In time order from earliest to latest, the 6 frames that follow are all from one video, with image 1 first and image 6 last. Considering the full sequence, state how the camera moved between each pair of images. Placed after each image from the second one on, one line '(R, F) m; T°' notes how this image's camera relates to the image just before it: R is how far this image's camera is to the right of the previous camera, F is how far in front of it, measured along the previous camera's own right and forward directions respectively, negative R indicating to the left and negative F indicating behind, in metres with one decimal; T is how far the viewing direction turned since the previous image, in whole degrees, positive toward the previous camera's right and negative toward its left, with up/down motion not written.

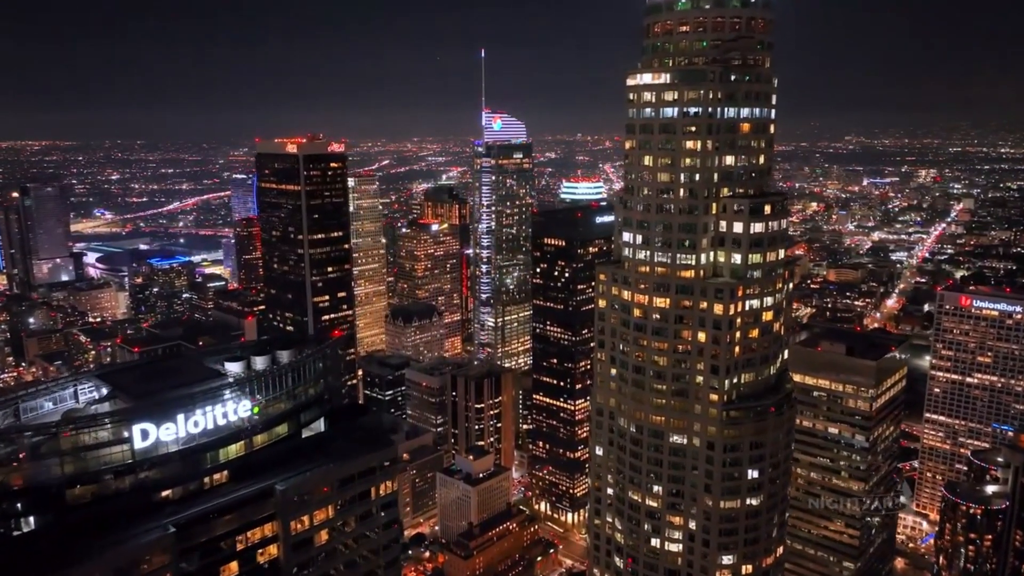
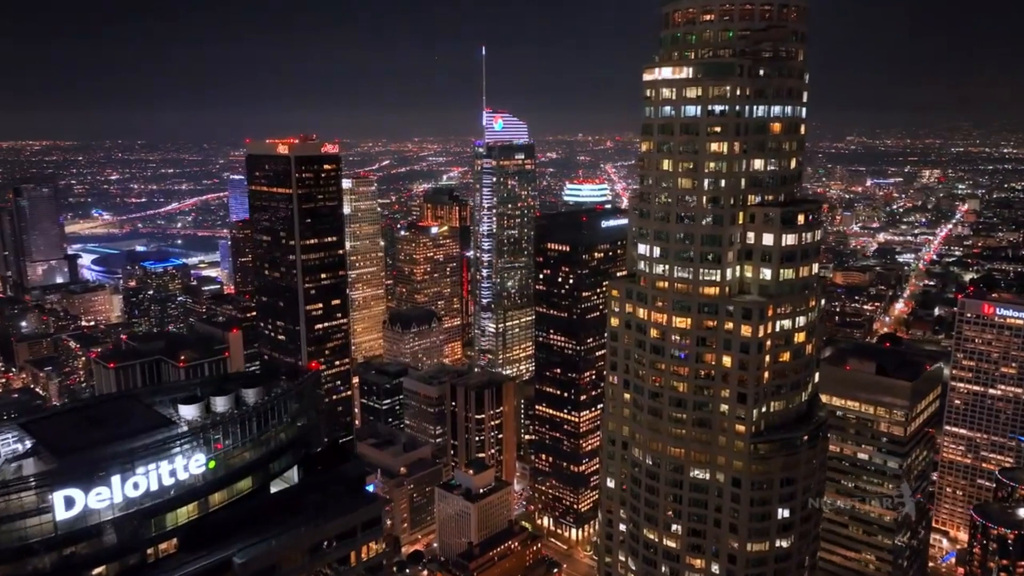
(-0.1, +4.2) m; 0°
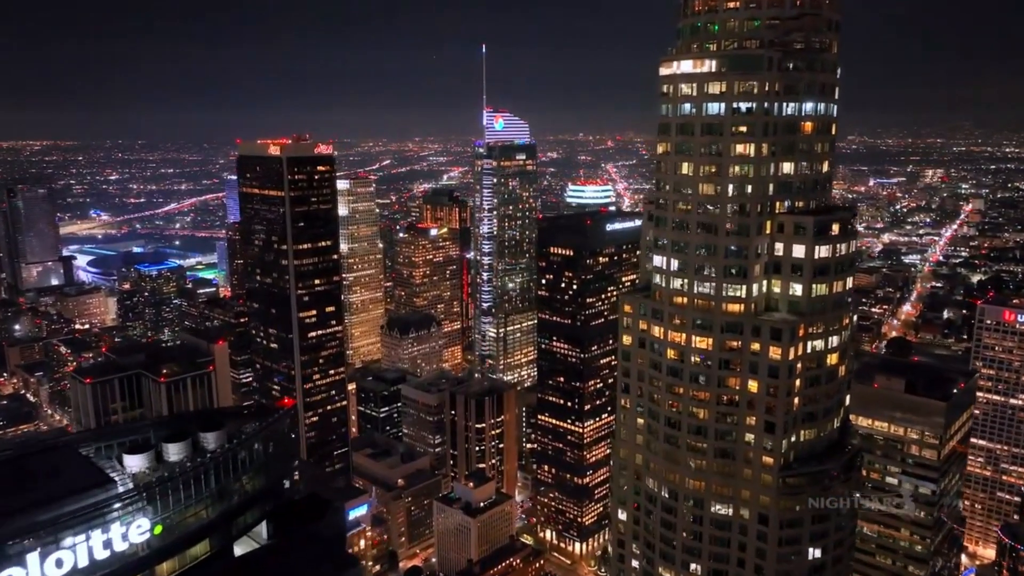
(-0.1, +3.6) m; 0°
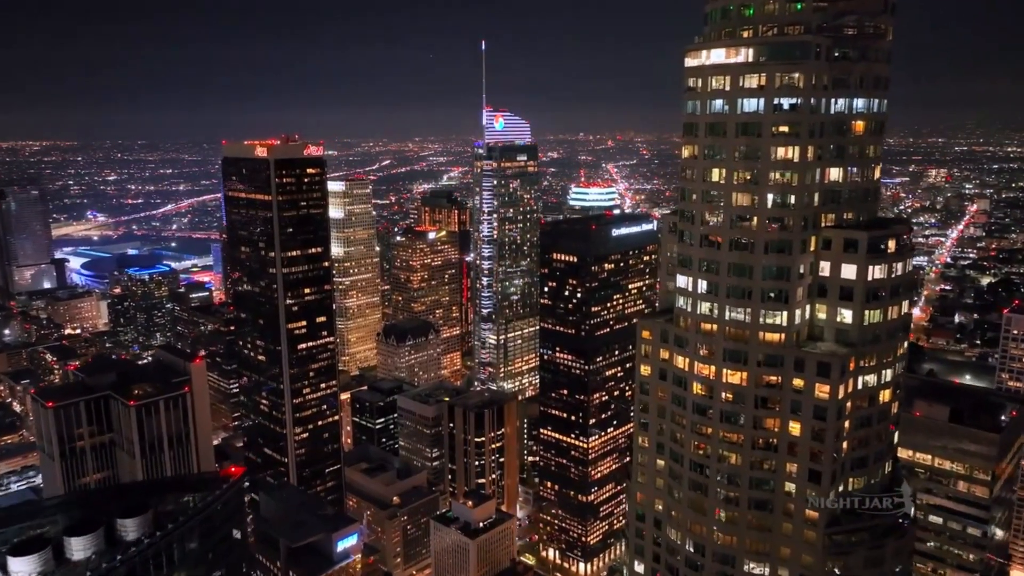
(-0.1, +4.7) m; 0°
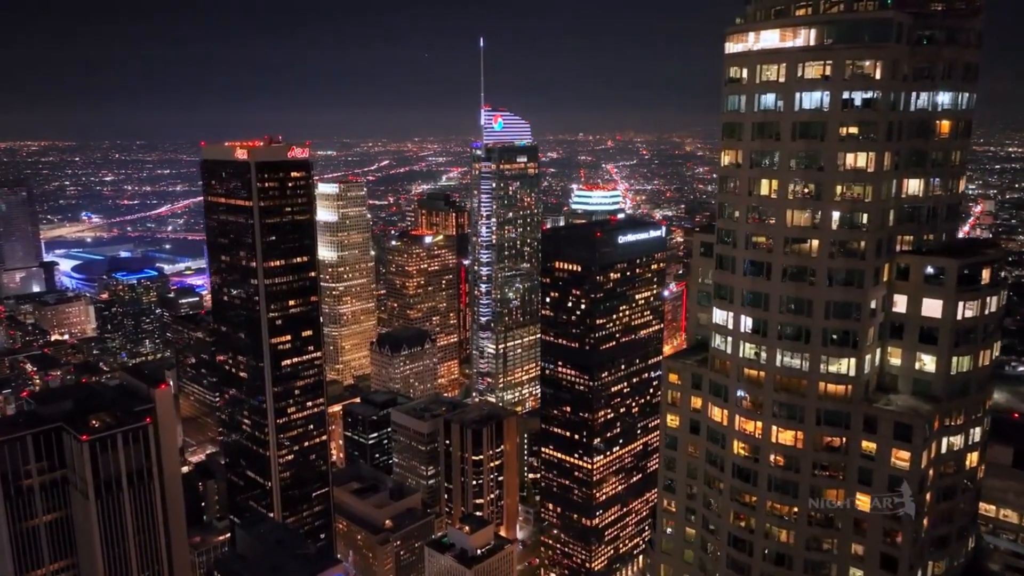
(0.0, +5.6) m; 0°
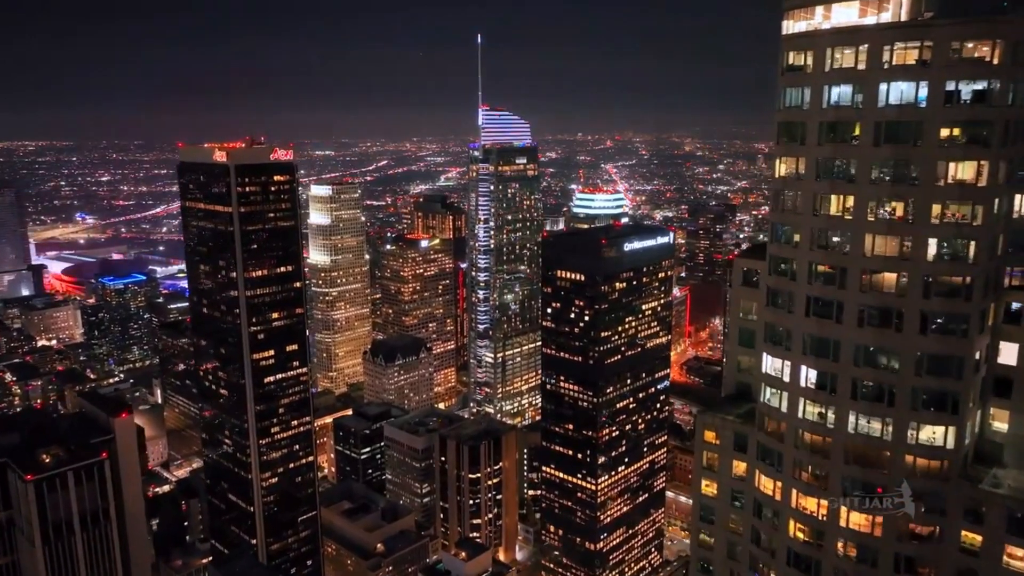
(0.0, +5.0) m; 0°
